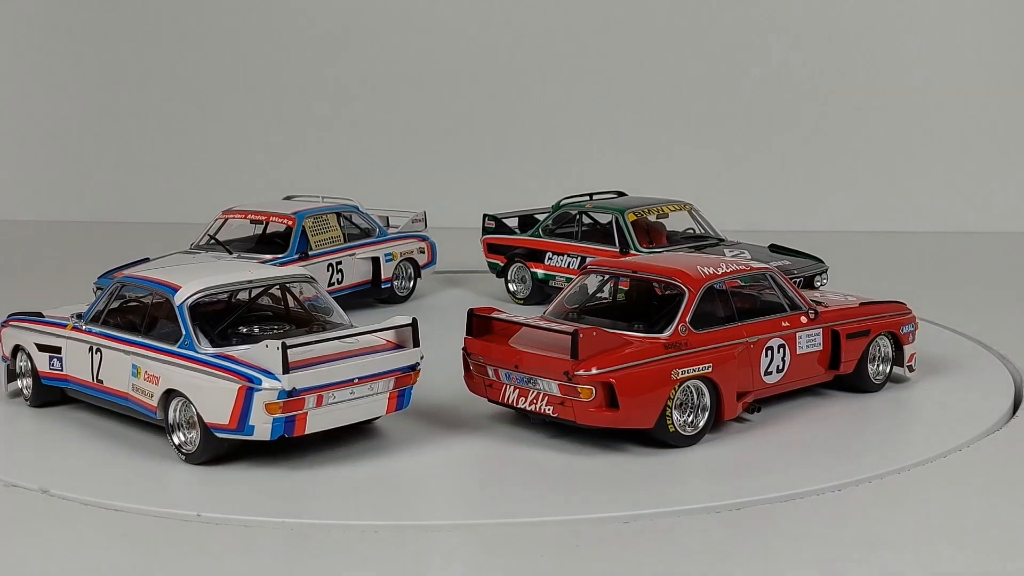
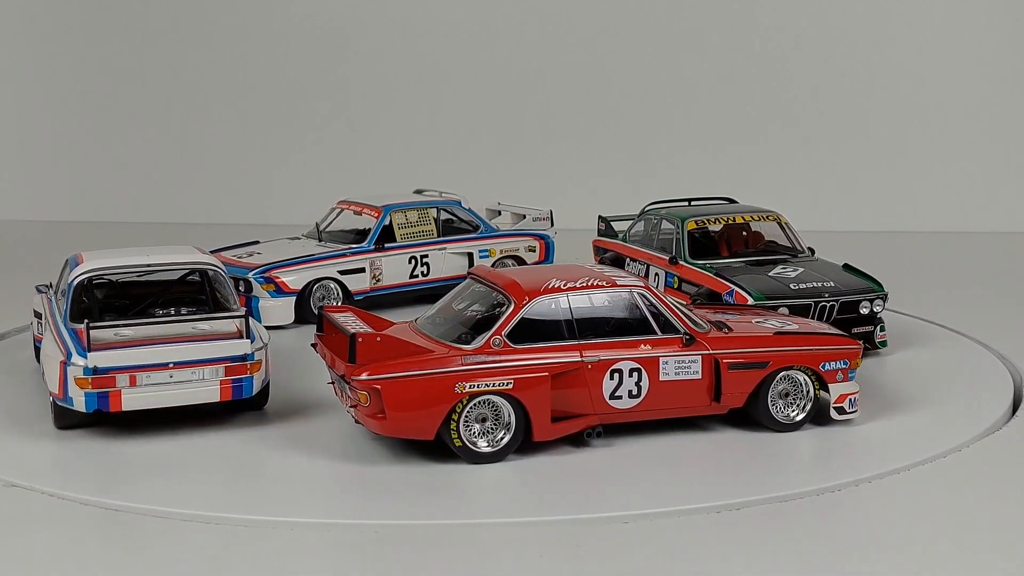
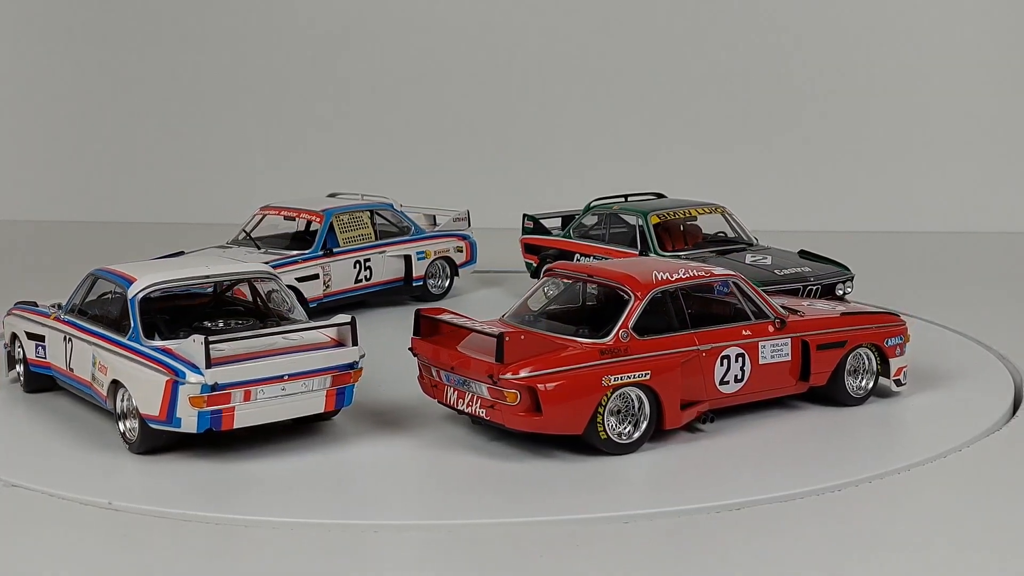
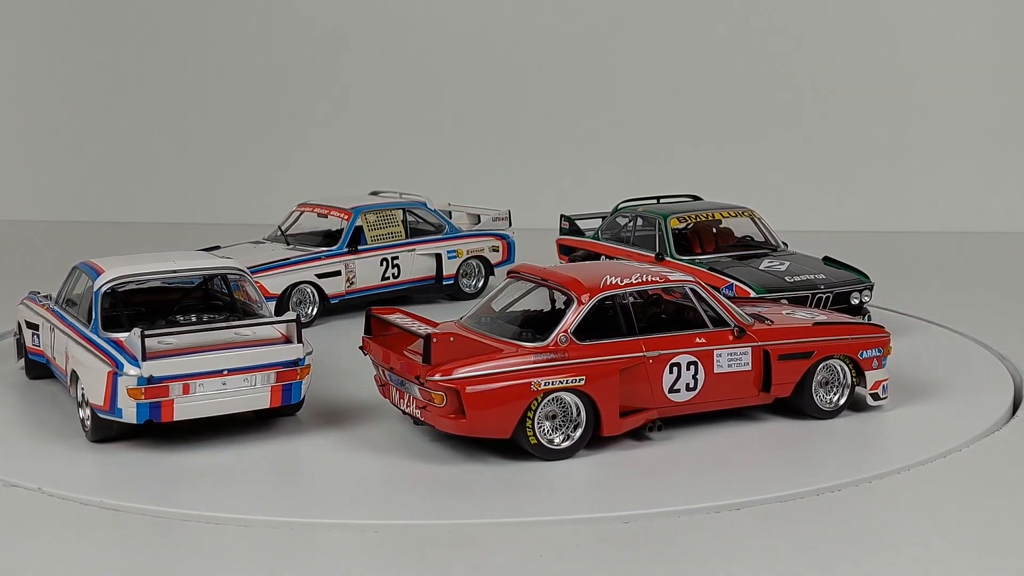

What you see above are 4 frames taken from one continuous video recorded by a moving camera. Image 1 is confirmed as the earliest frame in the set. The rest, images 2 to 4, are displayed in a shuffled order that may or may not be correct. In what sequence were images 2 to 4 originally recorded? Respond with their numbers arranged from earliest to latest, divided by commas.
3, 4, 2
